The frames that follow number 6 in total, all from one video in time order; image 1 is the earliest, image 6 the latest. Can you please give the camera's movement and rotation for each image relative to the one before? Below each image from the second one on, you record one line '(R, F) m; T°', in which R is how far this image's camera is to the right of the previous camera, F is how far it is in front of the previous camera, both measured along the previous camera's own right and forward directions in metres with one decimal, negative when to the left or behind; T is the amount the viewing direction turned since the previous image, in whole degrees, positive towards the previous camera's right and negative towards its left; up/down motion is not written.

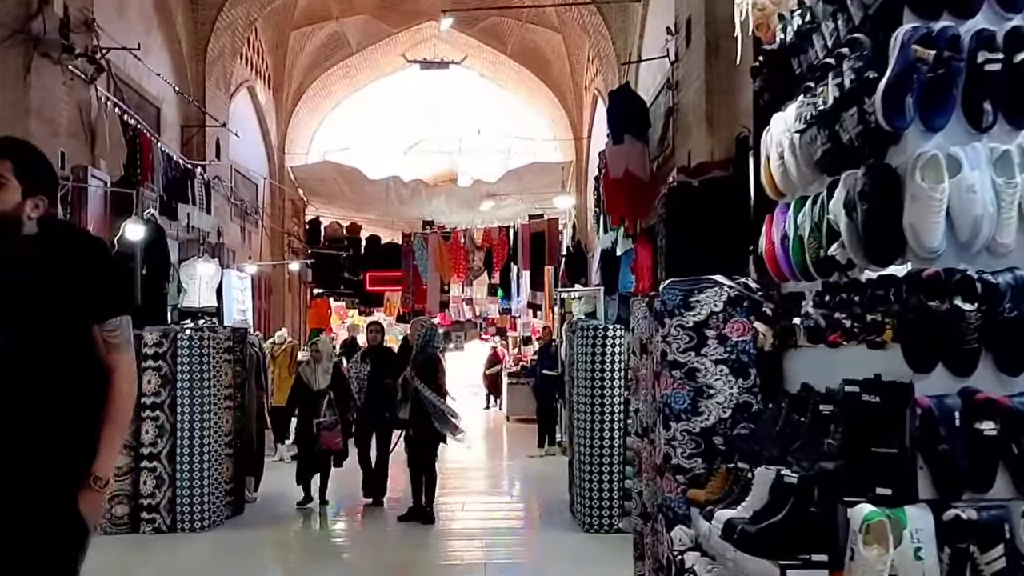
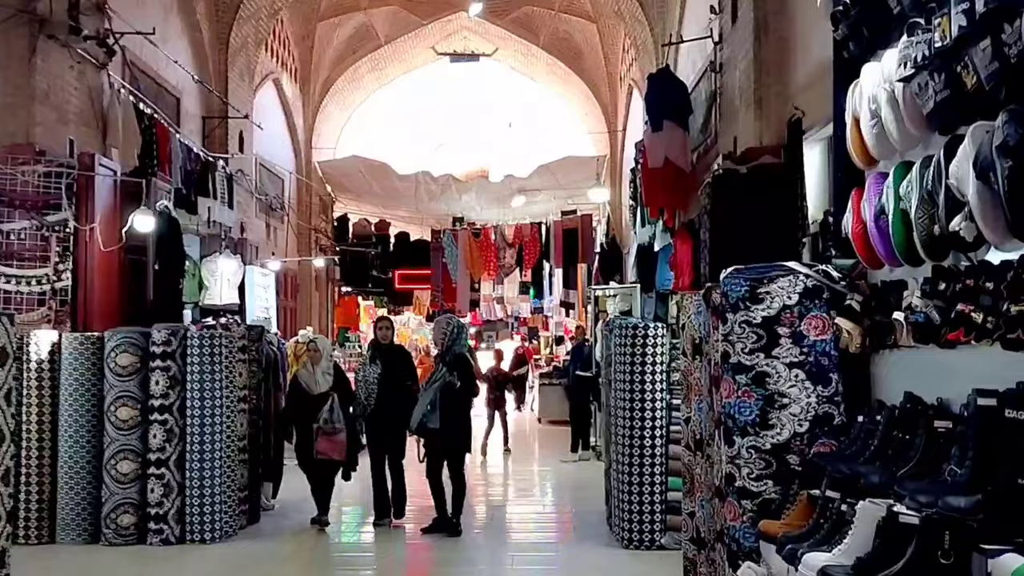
(0.0, +0.4) m; -2°
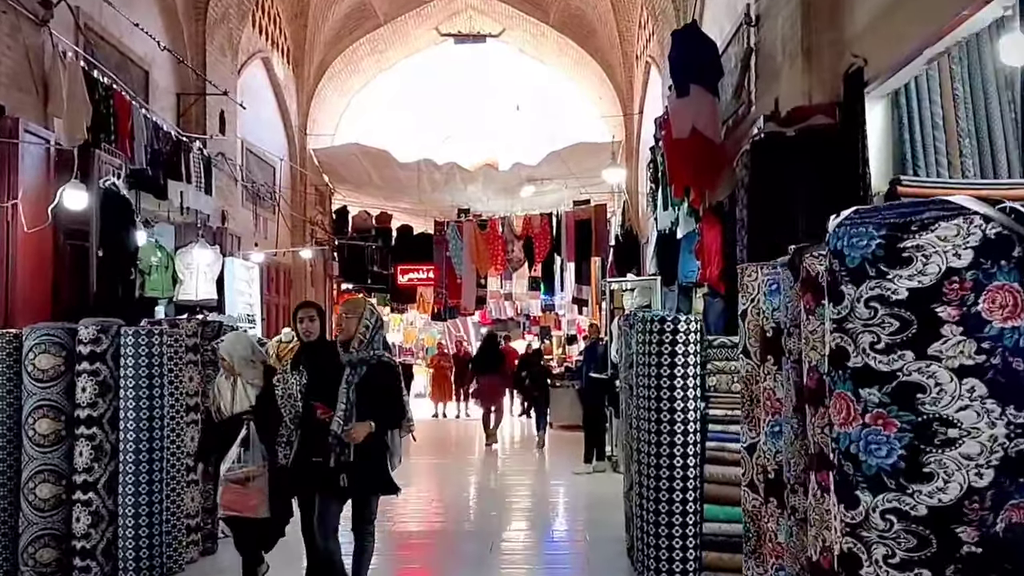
(+0.1, +1.0) m; -1°
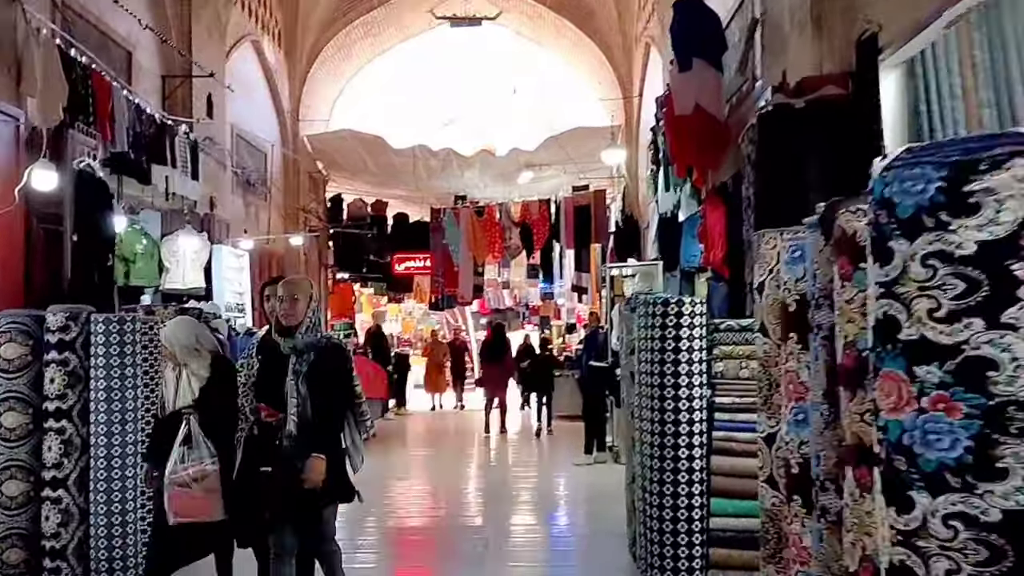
(0.0, +0.3) m; 0°
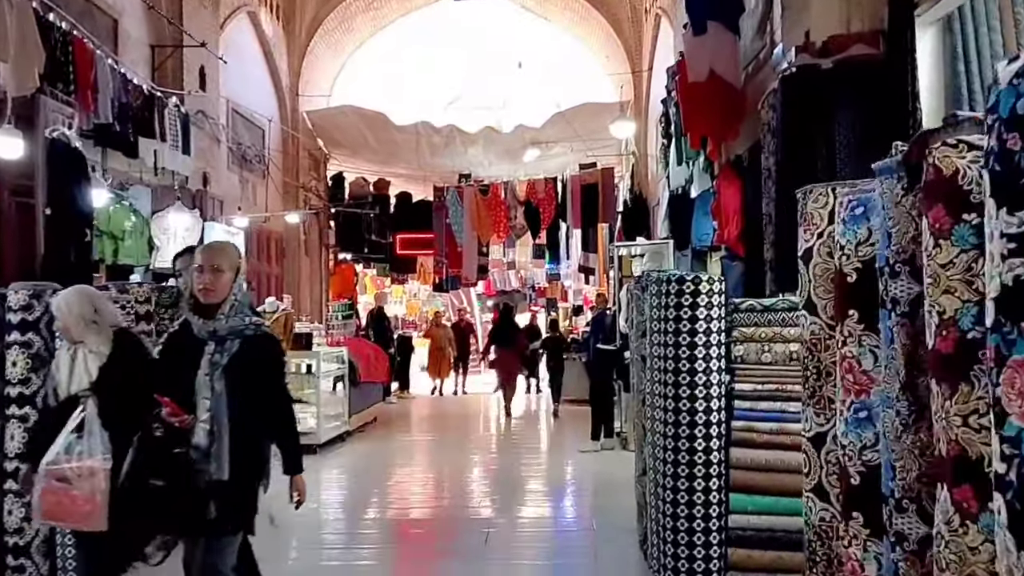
(0.0, +0.3) m; 0°
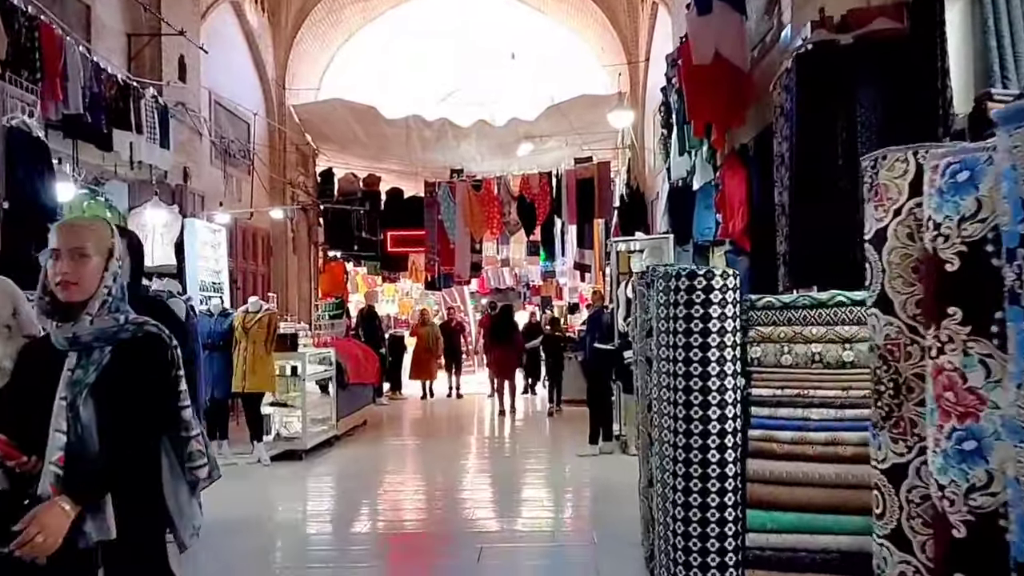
(0.0, +0.3) m; 0°
